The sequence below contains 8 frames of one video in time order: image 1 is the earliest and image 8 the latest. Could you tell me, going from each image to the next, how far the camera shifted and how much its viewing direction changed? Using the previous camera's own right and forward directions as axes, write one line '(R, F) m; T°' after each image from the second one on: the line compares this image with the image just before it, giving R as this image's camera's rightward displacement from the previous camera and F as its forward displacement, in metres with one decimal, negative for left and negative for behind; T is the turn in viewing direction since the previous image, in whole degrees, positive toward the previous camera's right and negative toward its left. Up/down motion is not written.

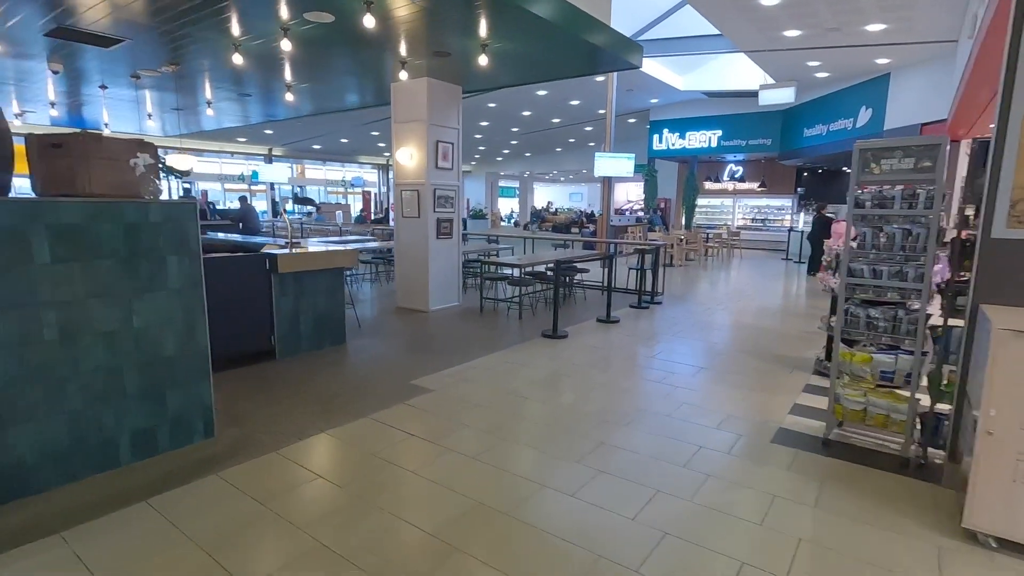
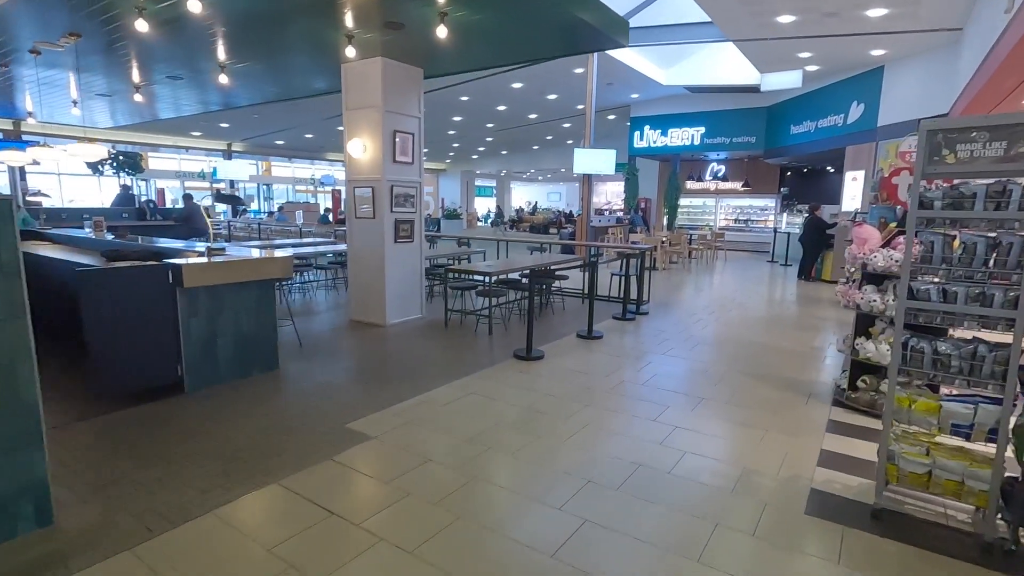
(+0.1, +0.7) m; +2°
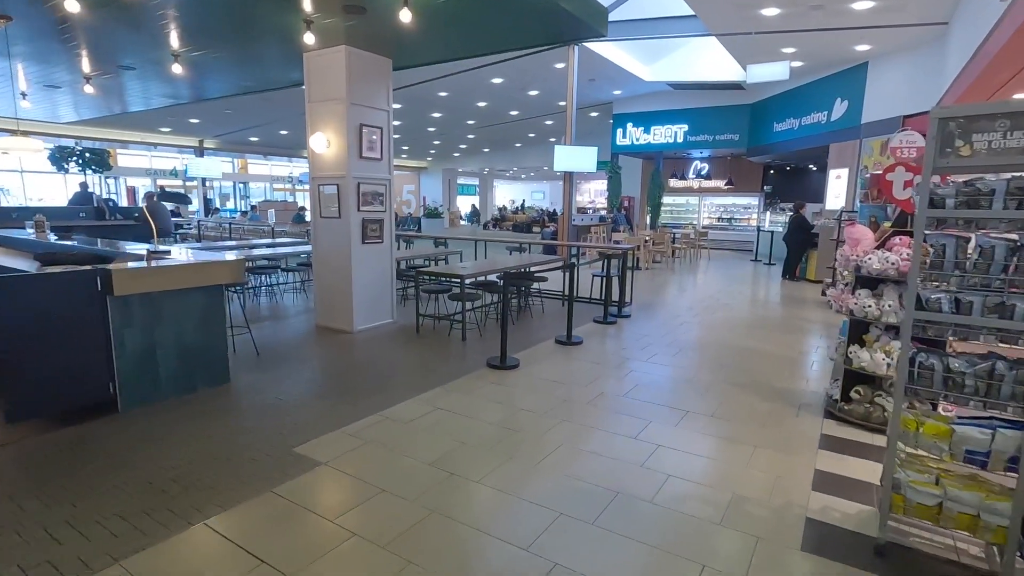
(+0.1, +0.3) m; +2°
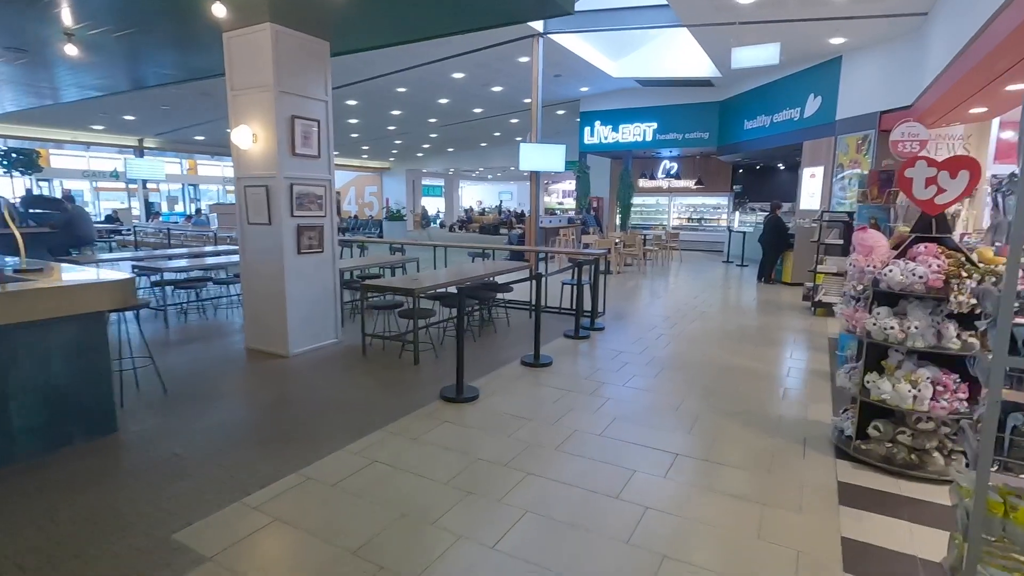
(+0.1, +0.6) m; +3°
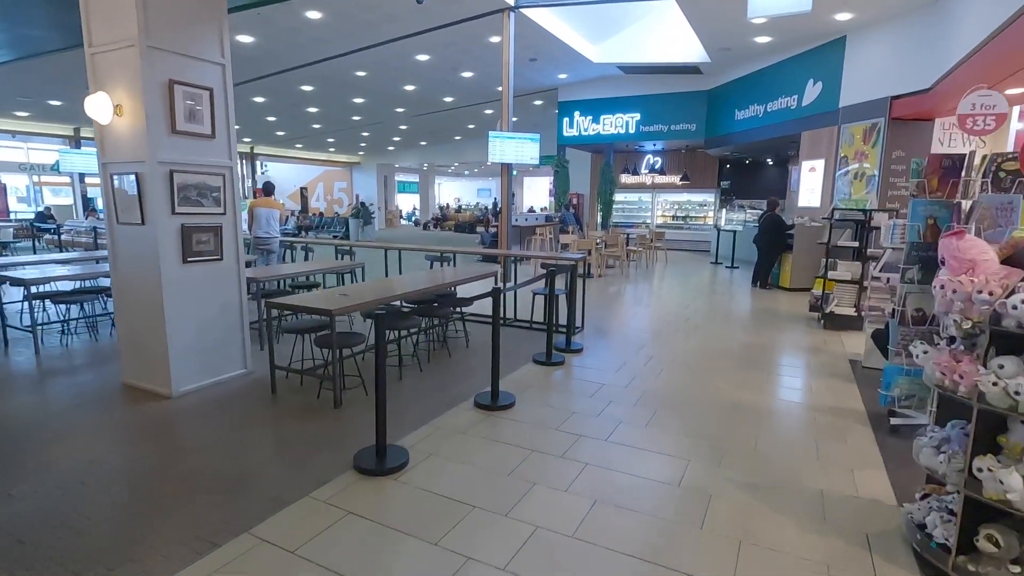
(+0.2, +1.0) m; +2°
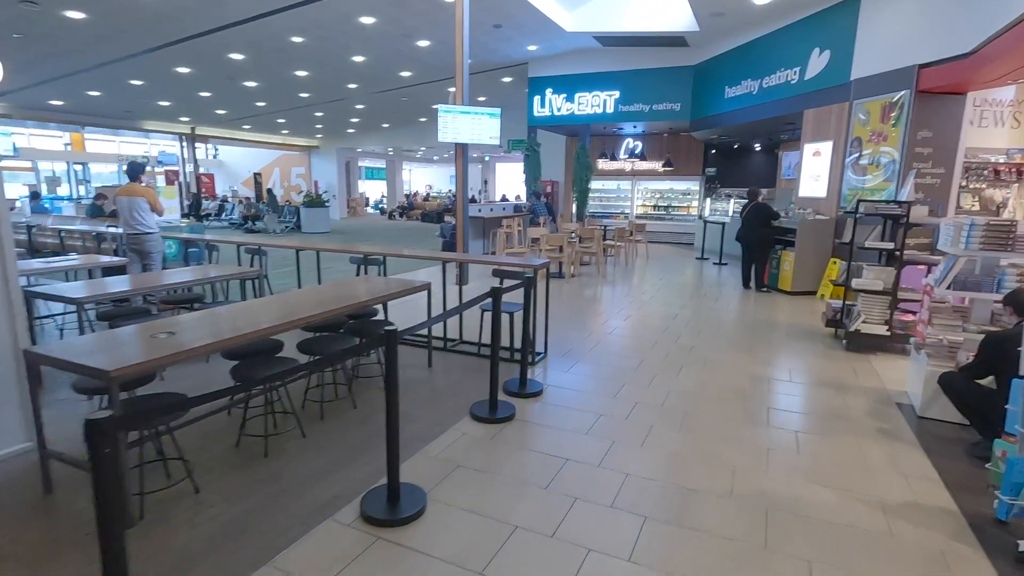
(+0.3, +1.3) m; +2°
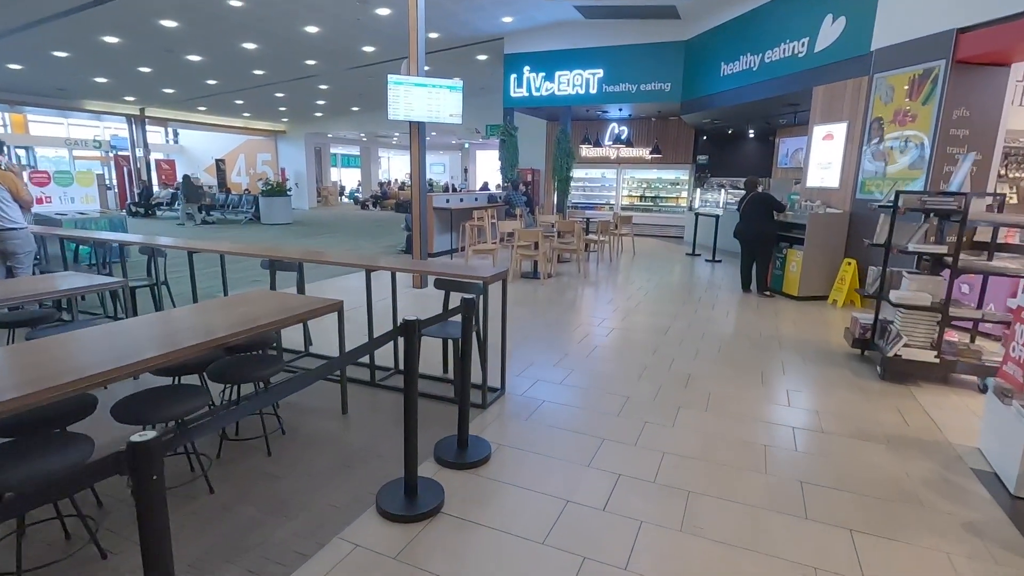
(+0.2, +1.0) m; +1°
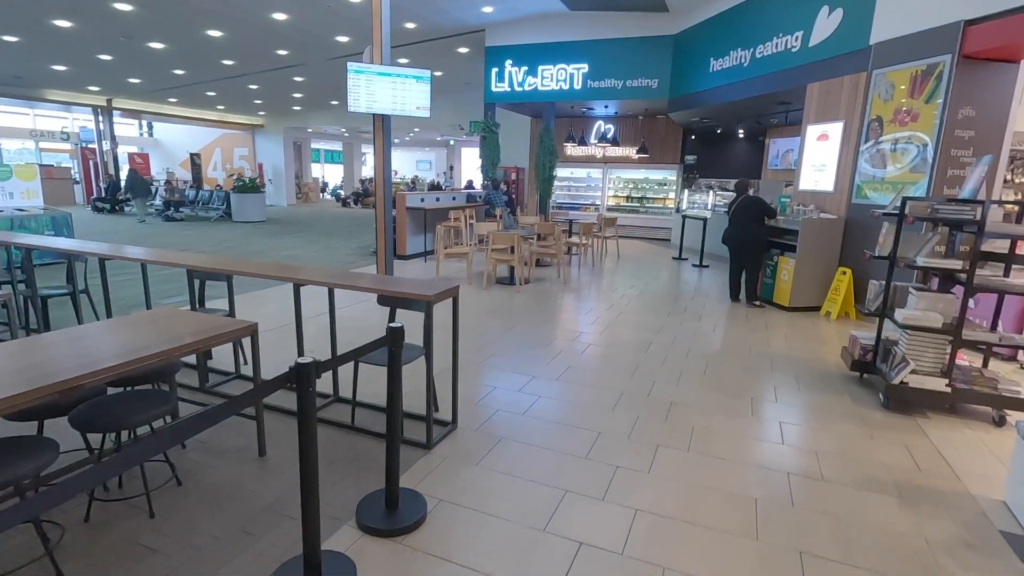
(+0.2, +0.4) m; +1°
